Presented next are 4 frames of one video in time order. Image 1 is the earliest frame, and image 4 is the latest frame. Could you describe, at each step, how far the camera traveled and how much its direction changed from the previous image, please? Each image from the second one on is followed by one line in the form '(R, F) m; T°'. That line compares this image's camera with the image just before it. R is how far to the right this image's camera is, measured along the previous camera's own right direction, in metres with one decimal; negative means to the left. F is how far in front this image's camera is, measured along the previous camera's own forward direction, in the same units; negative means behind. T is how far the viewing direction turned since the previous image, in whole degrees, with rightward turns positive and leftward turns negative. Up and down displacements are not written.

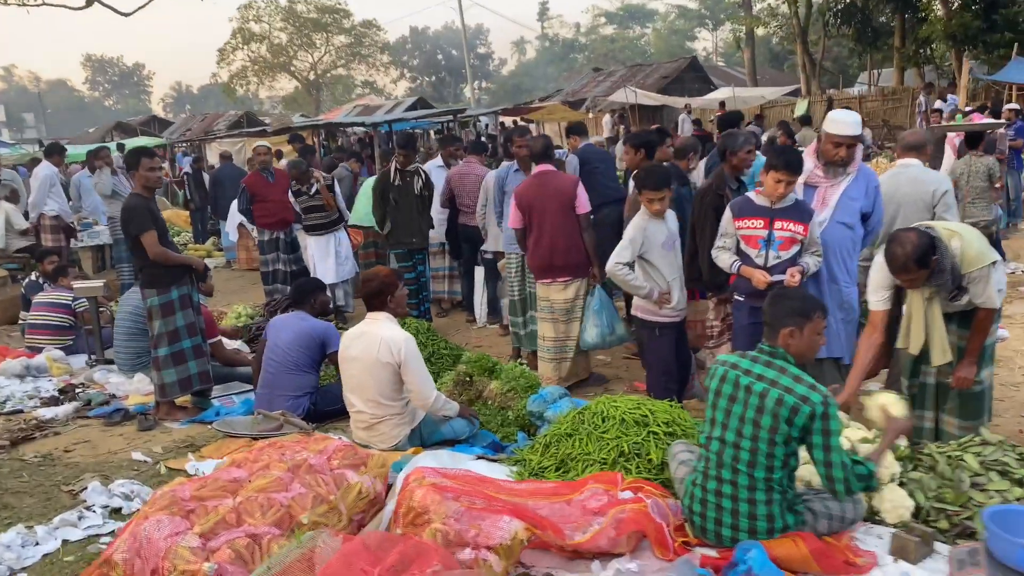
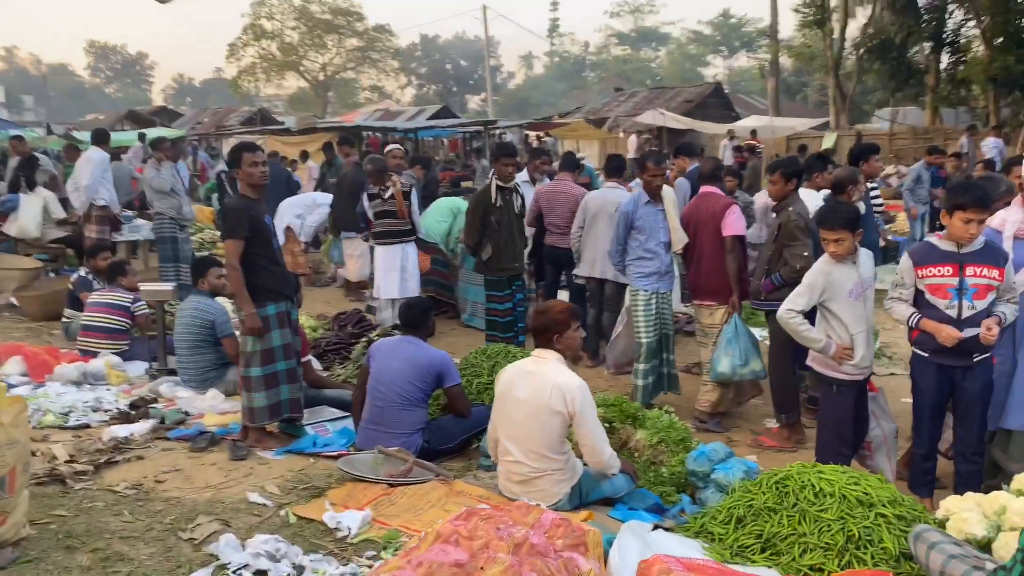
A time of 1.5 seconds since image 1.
(-0.9, +0.5) m; +1°
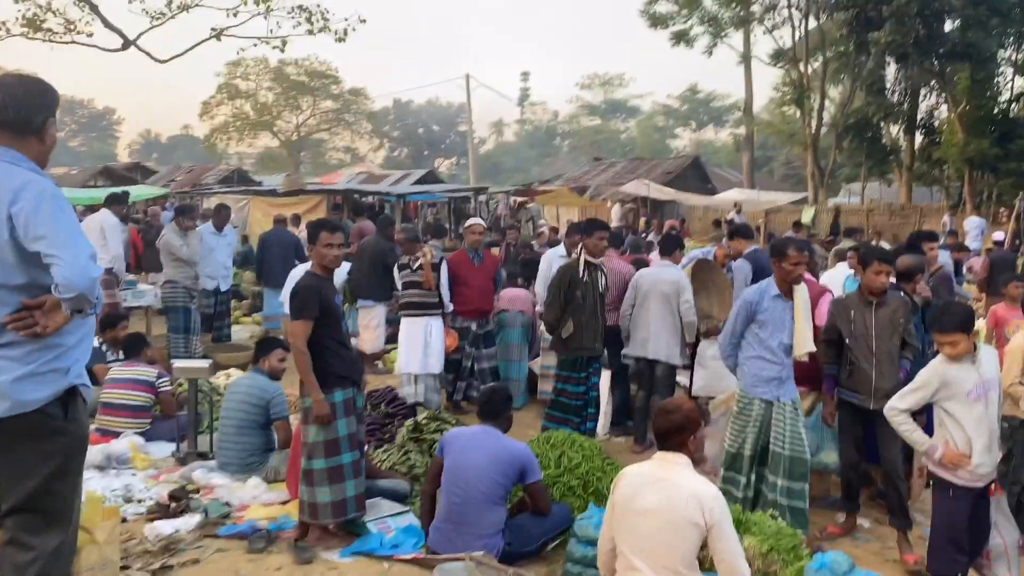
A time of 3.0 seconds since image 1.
(-0.7, +0.3) m; +3°
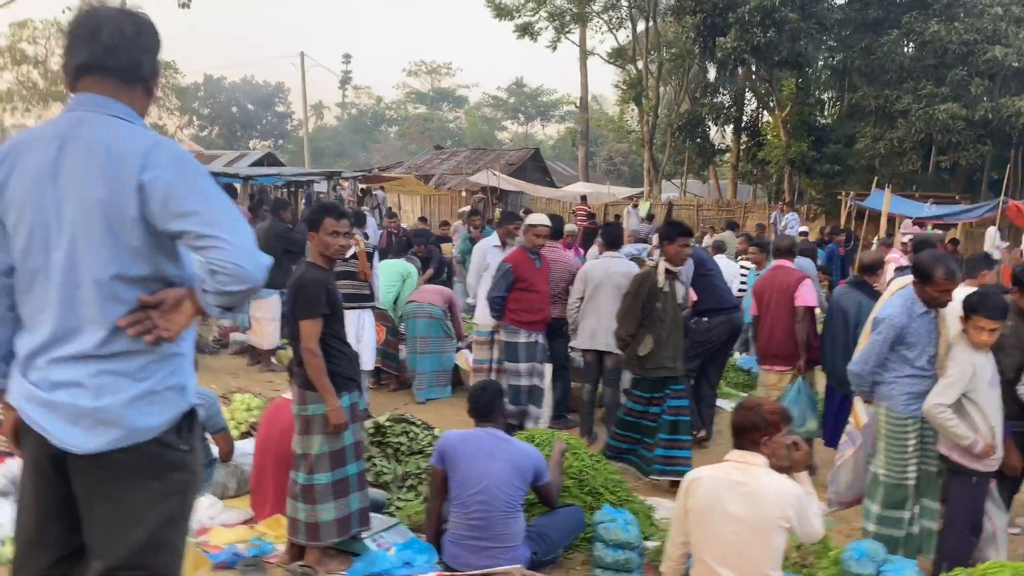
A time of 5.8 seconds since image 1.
(-1.1, +0.4) m; +13°
